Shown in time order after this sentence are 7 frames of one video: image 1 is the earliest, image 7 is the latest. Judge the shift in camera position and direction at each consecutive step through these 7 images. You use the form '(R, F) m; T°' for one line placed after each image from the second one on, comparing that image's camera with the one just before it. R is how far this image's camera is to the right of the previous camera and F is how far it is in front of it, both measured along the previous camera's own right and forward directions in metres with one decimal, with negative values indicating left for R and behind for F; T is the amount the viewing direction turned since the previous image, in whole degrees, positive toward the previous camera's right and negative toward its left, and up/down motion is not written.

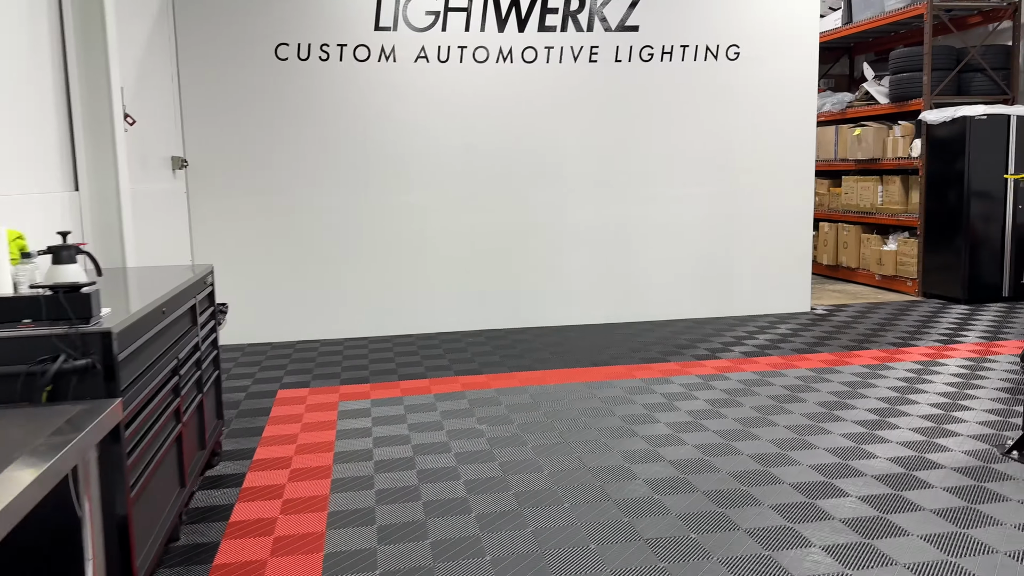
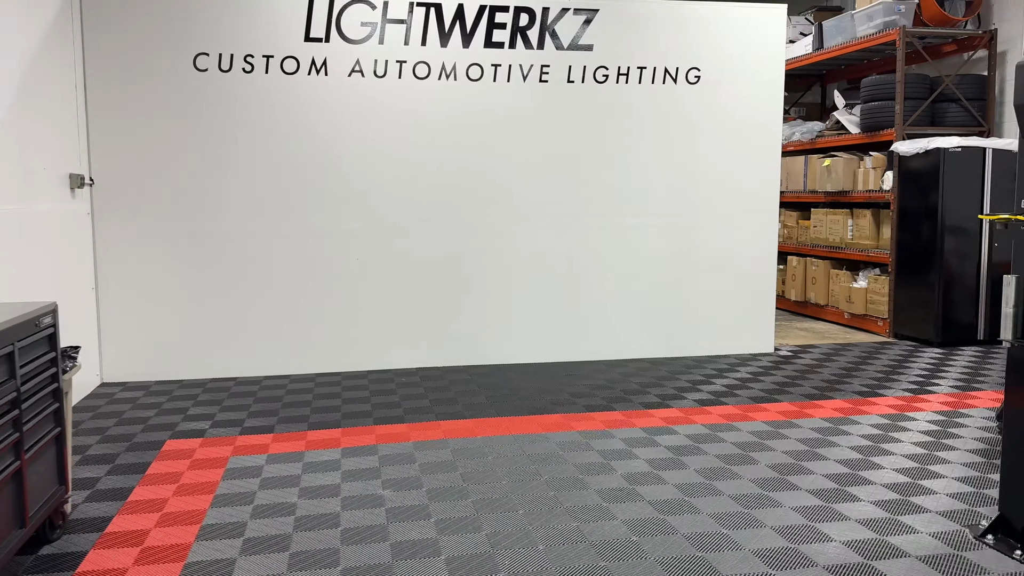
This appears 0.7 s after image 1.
(+0.3, +0.4) m; +1°
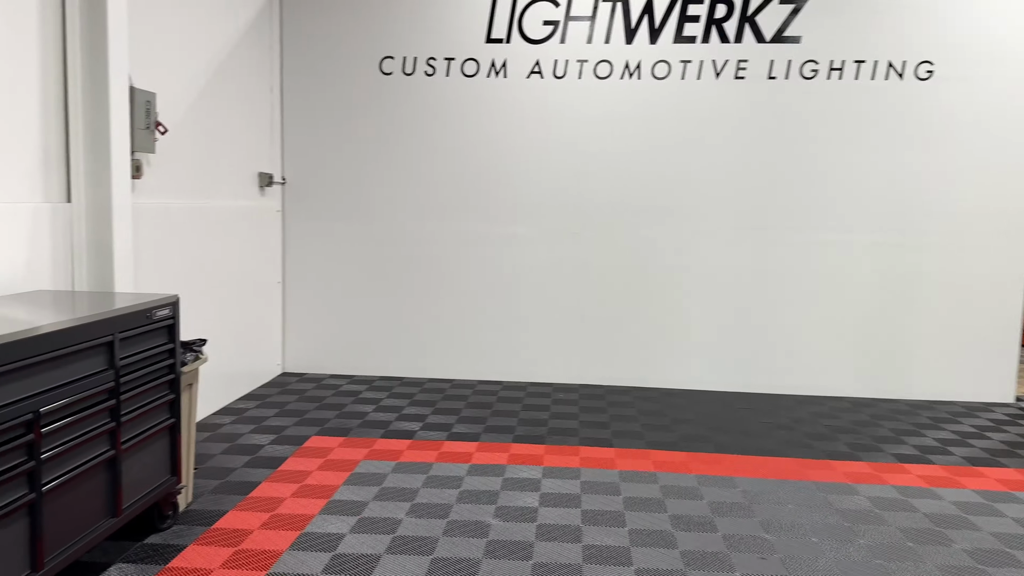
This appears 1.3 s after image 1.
(+0.3, +0.3) m; -16°
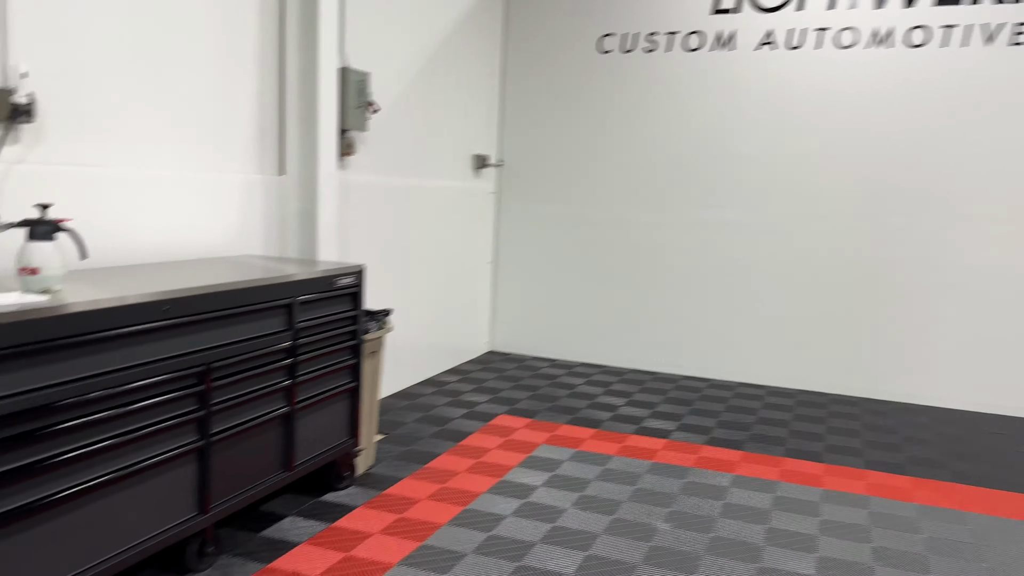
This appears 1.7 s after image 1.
(+0.2, +0.2) m; -18°
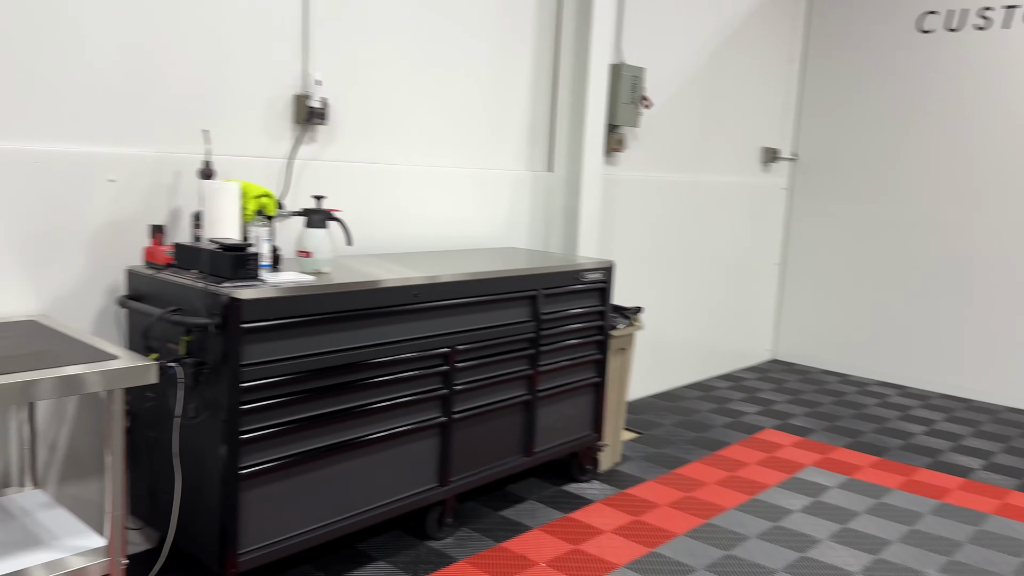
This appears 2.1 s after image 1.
(+0.2, +0.1) m; -22°
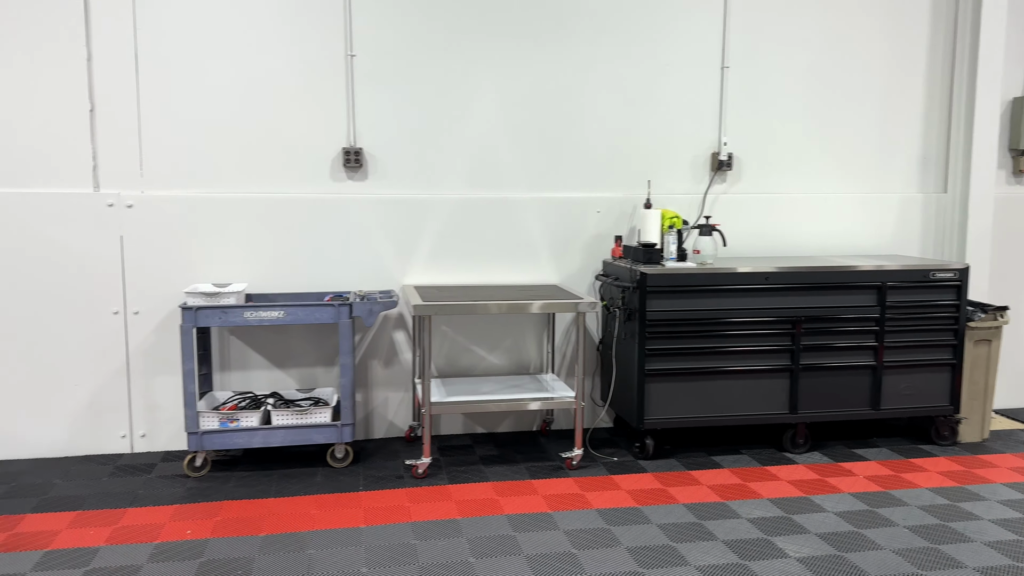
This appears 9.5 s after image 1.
(+0.9, -1.0) m; -38°
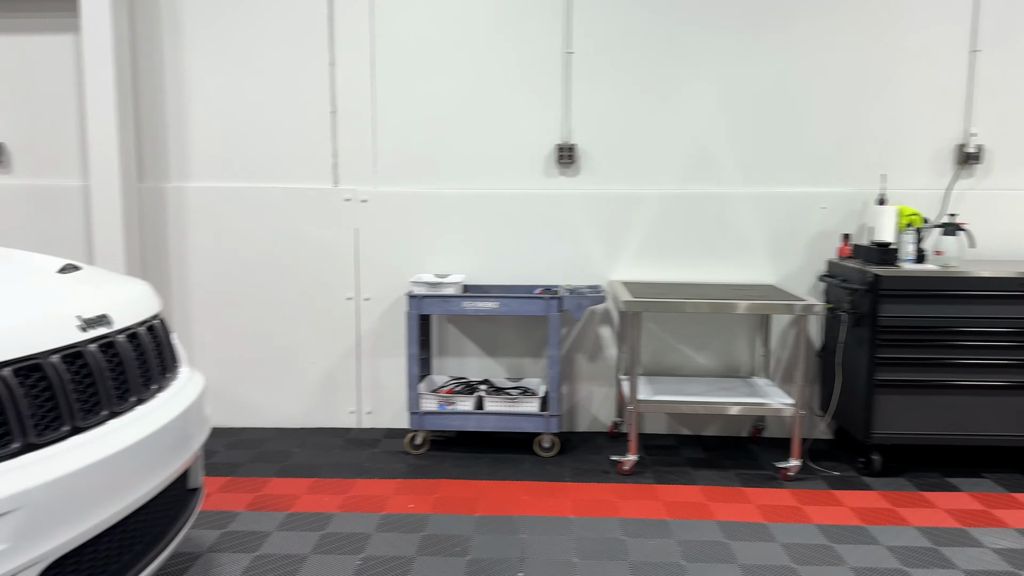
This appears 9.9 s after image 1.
(-0.1, 0.0) m; -14°
